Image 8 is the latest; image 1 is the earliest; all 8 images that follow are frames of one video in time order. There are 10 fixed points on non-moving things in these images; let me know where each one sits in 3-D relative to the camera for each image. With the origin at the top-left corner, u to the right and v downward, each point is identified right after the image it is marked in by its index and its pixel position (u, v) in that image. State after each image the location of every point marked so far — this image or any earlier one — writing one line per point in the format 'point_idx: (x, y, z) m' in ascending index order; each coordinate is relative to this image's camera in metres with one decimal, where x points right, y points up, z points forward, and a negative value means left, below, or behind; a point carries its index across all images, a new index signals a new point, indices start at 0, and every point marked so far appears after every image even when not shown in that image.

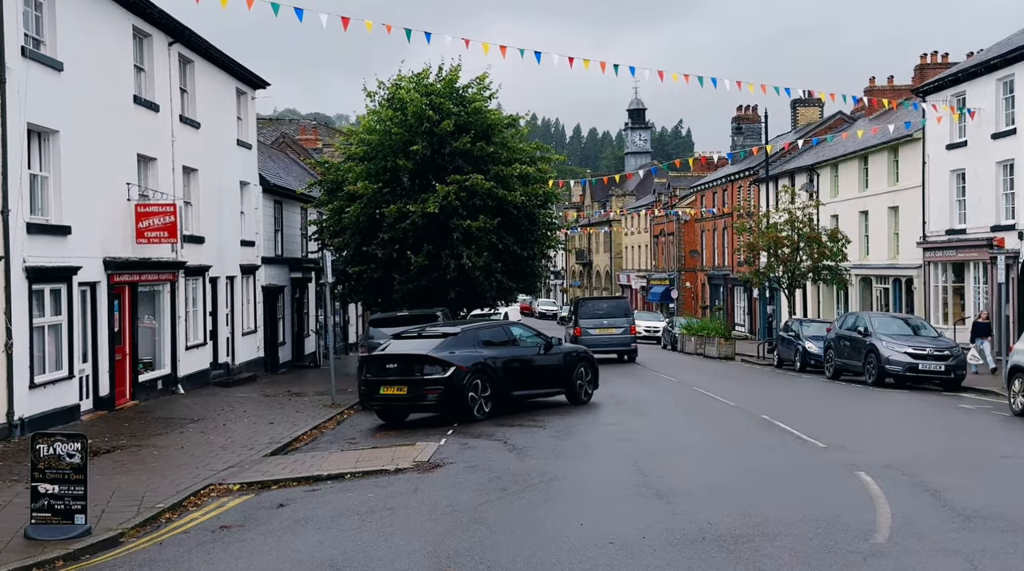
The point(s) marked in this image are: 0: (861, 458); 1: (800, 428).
0: (+3.2, -1.6, +10.3) m
1: (+3.4, -1.7, +13.3) m
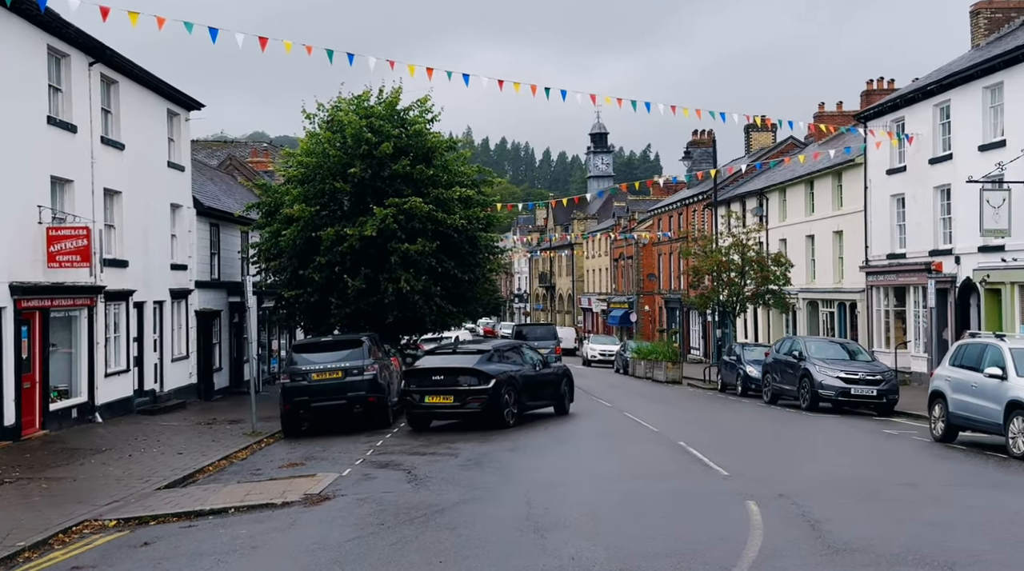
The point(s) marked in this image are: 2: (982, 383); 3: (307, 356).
0: (+2.2, -1.8, +10.1) m
1: (+2.3, -2.0, +13.1) m
2: (+6.1, -1.2, +14.1) m
3: (-3.5, -1.2, +18.6) m
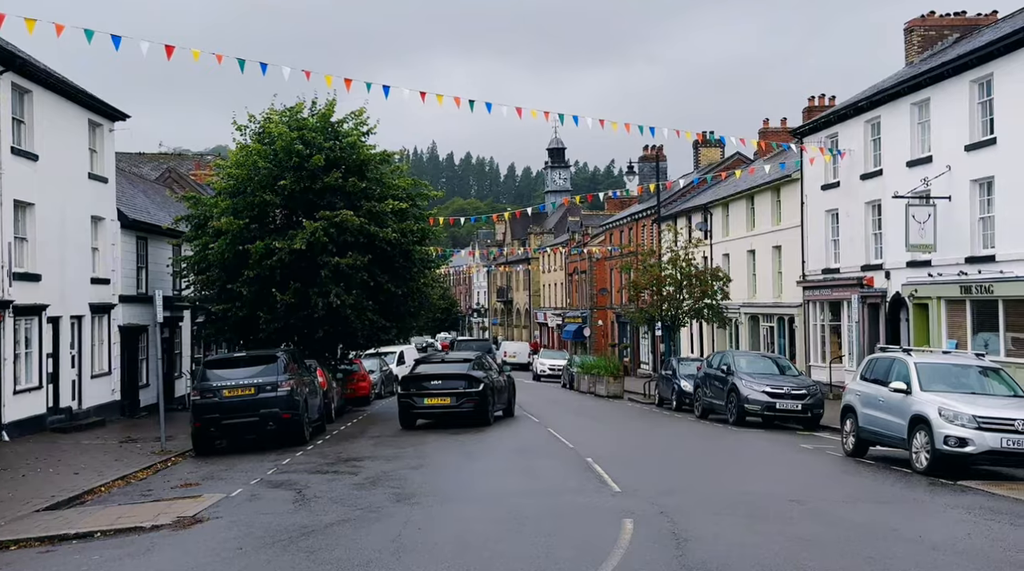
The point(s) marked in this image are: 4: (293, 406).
0: (+1.2, -1.9, +9.9) m
1: (+1.2, -2.2, +12.9) m
2: (+4.8, -1.4, +14.1) m
3: (-4.8, -1.4, +18.1) m
4: (-3.6, -2.0, +18.1) m
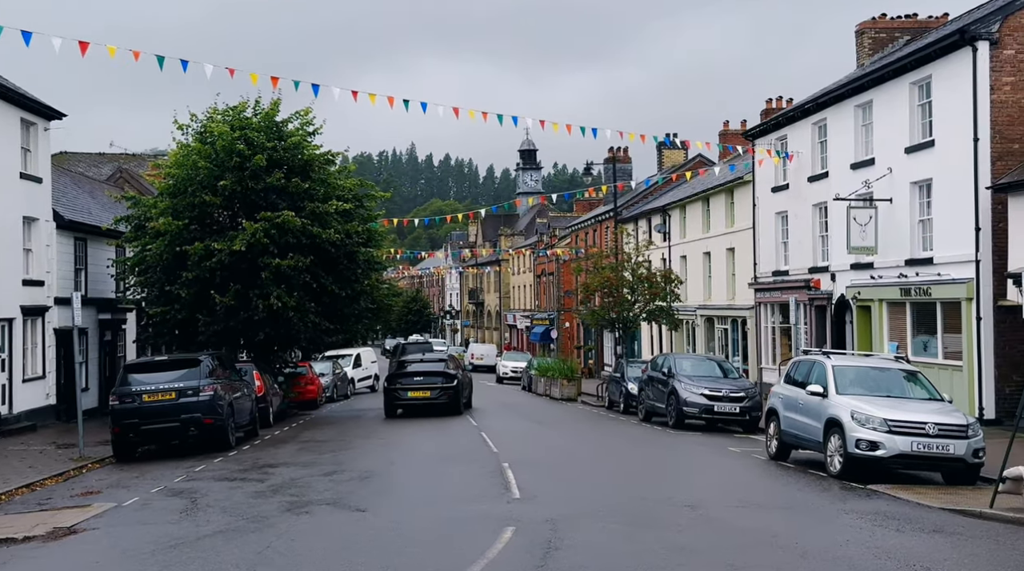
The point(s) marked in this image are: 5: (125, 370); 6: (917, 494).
0: (+0.2, -2.0, +9.7) m
1: (+0.1, -2.2, +12.7) m
2: (+3.8, -1.5, +14.0) m
3: (-6.0, -1.5, +17.7) m
4: (-4.8, -2.0, +17.8) m
5: (-6.3, -1.4, +17.9) m
6: (+4.0, -2.1, +11.0) m
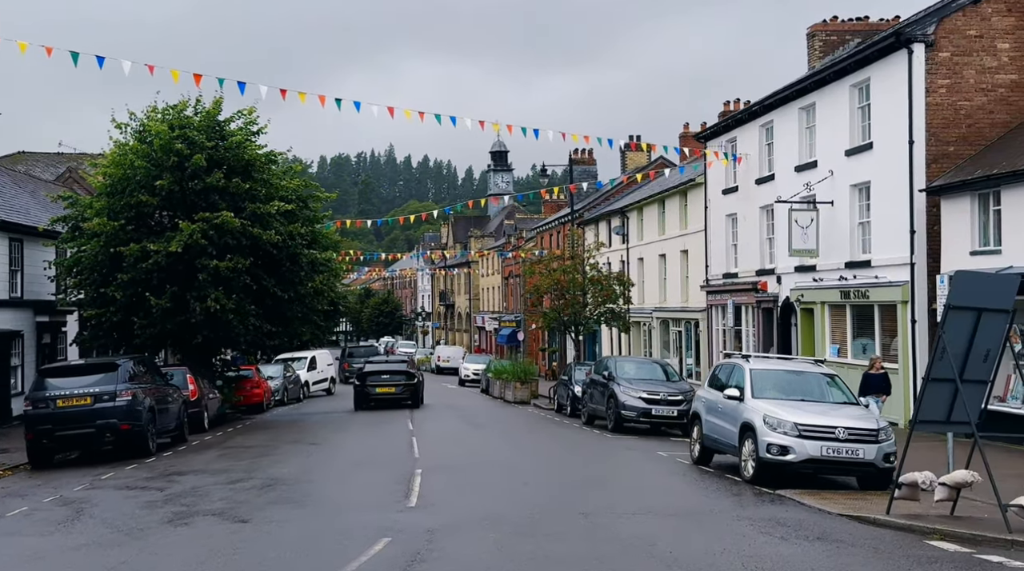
0: (-0.7, -2.0, +9.4) m
1: (-0.9, -2.2, +12.4) m
2: (+2.7, -1.5, +13.8) m
3: (-7.2, -1.5, +17.3) m
4: (-6.0, -2.1, +17.4) m
5: (-7.5, -1.4, +17.4) m
6: (+3.0, -2.1, +10.8) m
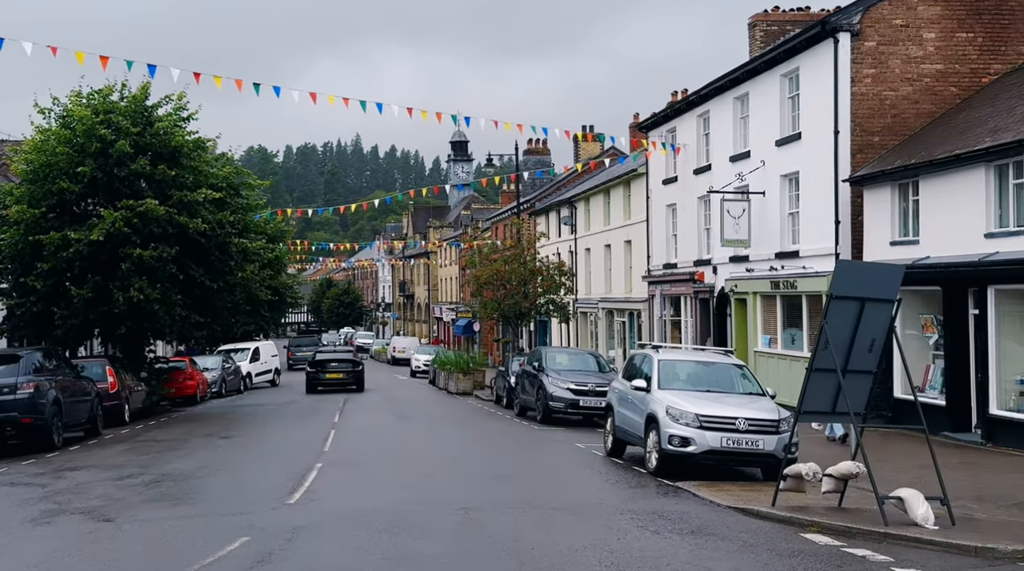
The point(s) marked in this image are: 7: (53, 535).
0: (-1.7, -1.9, +9.1) m
1: (-2.0, -2.1, +12.1) m
2: (+1.5, -1.4, +13.6) m
3: (-8.5, -1.3, +16.7) m
4: (-7.3, -1.9, +16.8) m
5: (-8.8, -1.2, +16.8) m
6: (+2.0, -2.0, +10.6) m
7: (-3.4, -1.9, +8.3) m
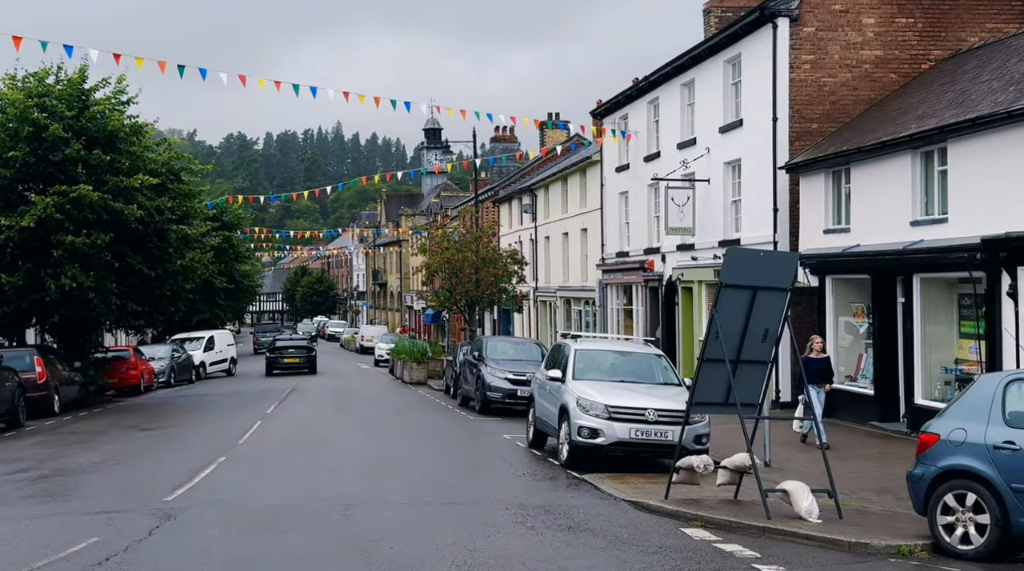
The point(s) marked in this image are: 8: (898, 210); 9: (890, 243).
0: (-2.6, -1.8, +8.7) m
1: (-3.0, -2.0, +11.7) m
2: (+0.5, -1.2, +13.3) m
3: (-9.6, -1.1, +16.1) m
4: (-8.4, -1.7, +16.3) m
5: (-9.9, -1.0, +16.3) m
6: (+1.0, -1.9, +10.3) m
7: (-4.3, -1.8, +7.9) m
8: (+5.5, +1.1, +15.6) m
9: (+5.4, +0.6, +15.7) m
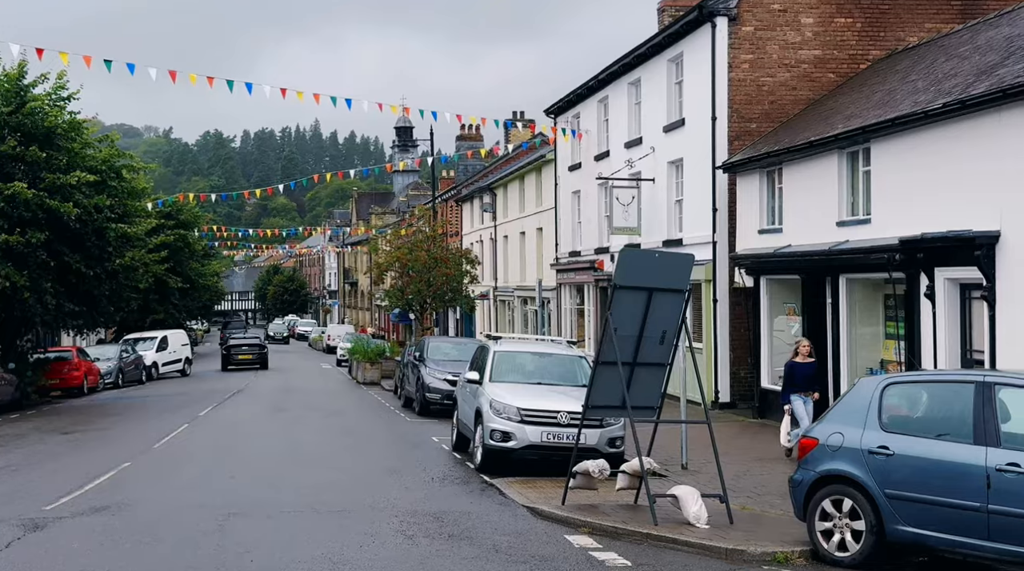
0: (-3.5, -1.8, +8.4) m
1: (-3.9, -2.0, +11.4) m
2: (-0.5, -1.2, +13.1) m
3: (-10.7, -1.1, +15.6) m
4: (-9.5, -1.7, +15.8) m
5: (-11.0, -1.0, +15.8) m
6: (+0.1, -1.9, +10.1) m
7: (-5.1, -1.8, +7.6) m
8: (+4.4, +1.1, +15.5) m
9: (+4.4, +0.6, +15.6) m
